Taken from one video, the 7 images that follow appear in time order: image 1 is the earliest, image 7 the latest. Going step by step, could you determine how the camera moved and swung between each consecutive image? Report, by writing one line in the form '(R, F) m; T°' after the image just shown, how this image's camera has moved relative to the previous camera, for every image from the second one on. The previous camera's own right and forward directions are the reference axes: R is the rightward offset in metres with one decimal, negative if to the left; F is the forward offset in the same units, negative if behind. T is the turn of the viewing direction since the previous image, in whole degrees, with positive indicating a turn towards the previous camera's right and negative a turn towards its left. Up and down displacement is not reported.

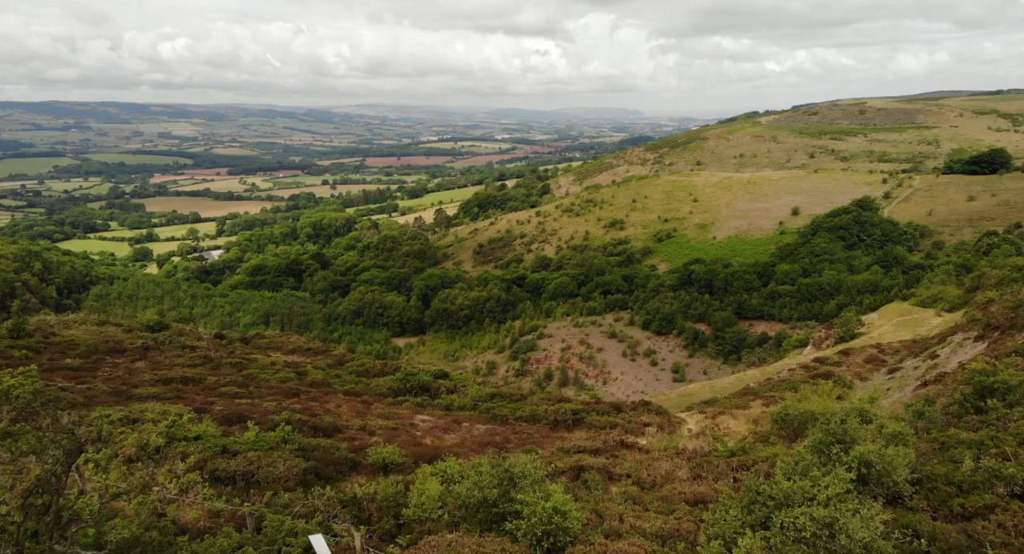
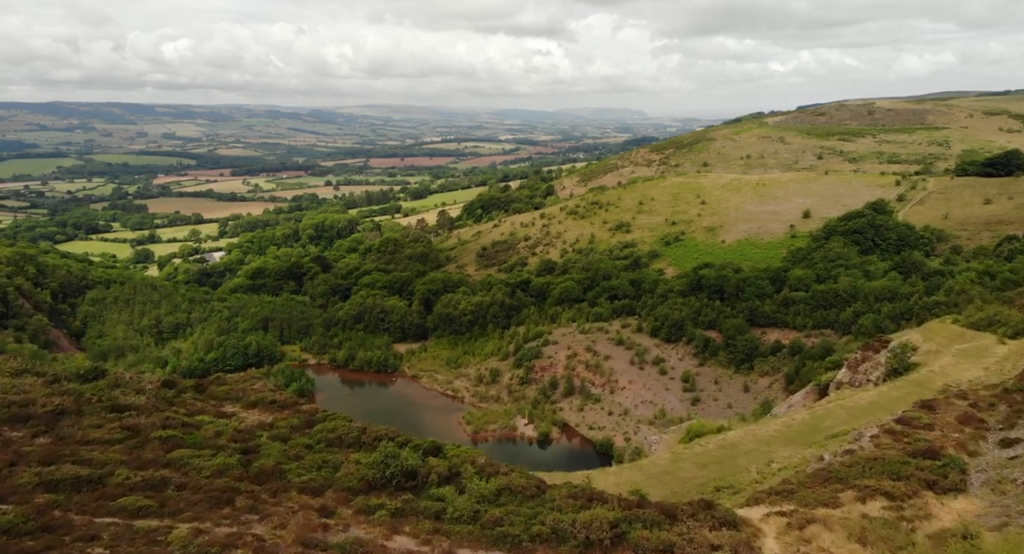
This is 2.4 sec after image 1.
(-0.1, +2.2) m; 0°
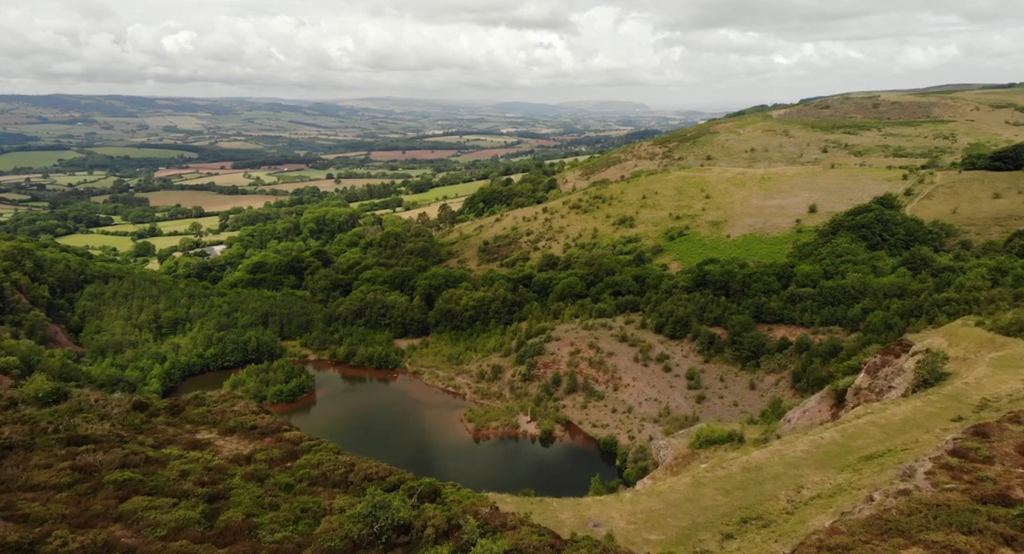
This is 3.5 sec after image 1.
(-0.1, +1.0) m; 0°
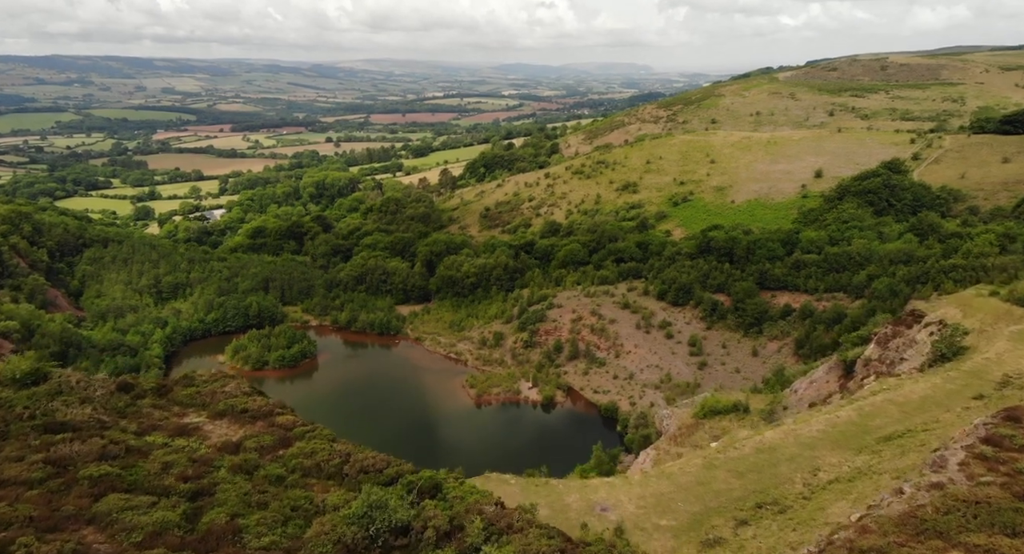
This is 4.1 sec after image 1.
(-0.1, +0.6) m; 0°
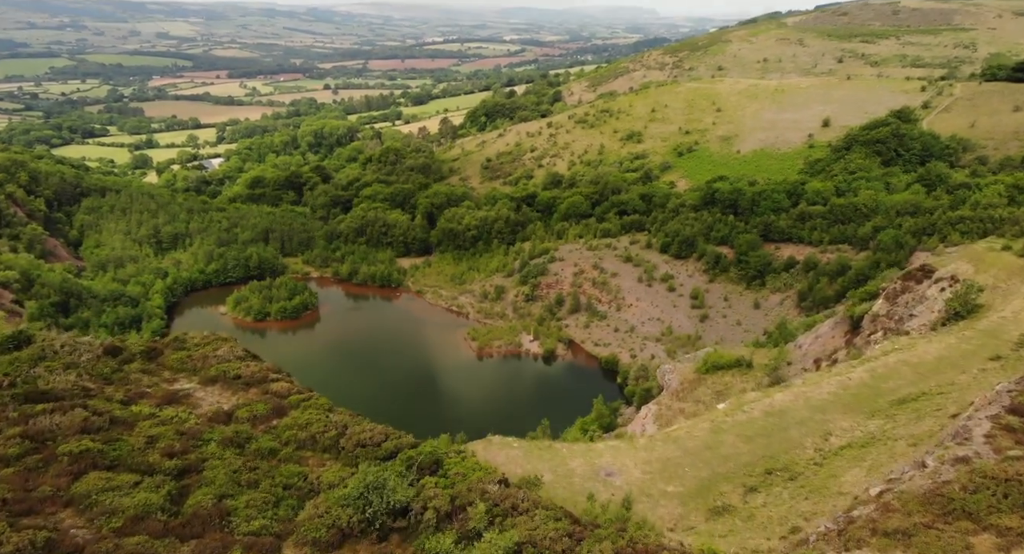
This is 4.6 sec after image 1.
(0.0, +0.5) m; 0°
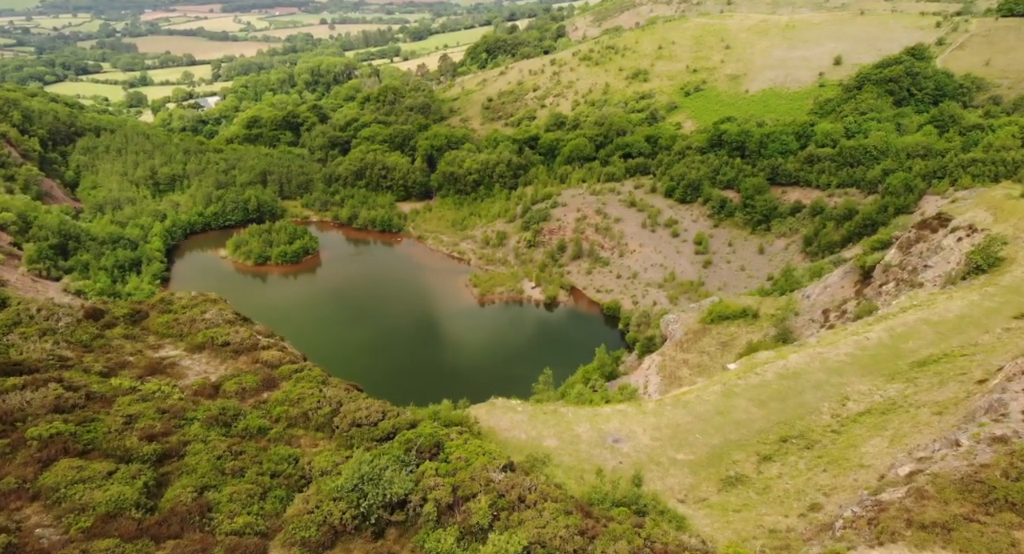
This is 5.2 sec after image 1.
(0.0, +0.6) m; 0°
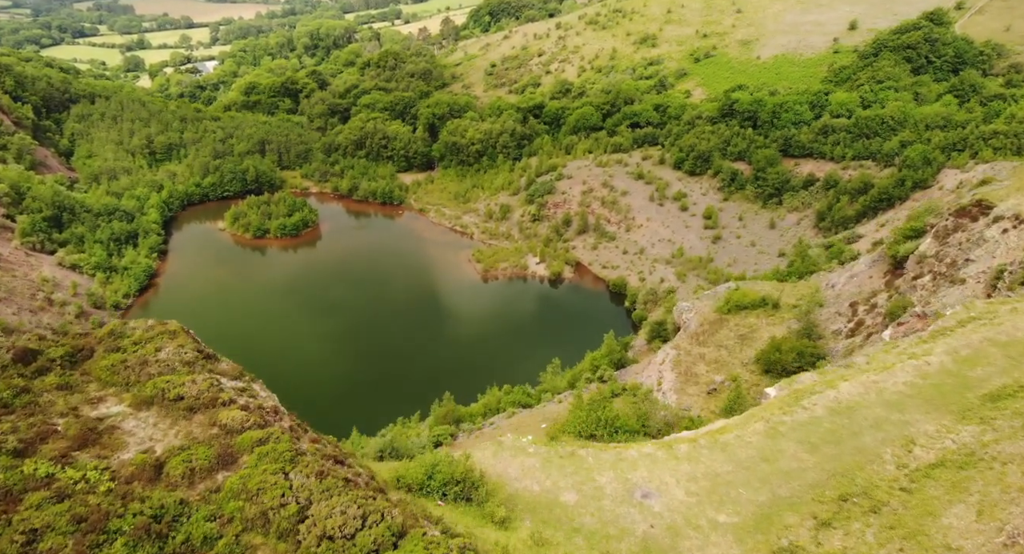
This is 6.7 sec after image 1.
(-0.1, +1.4) m; 0°
